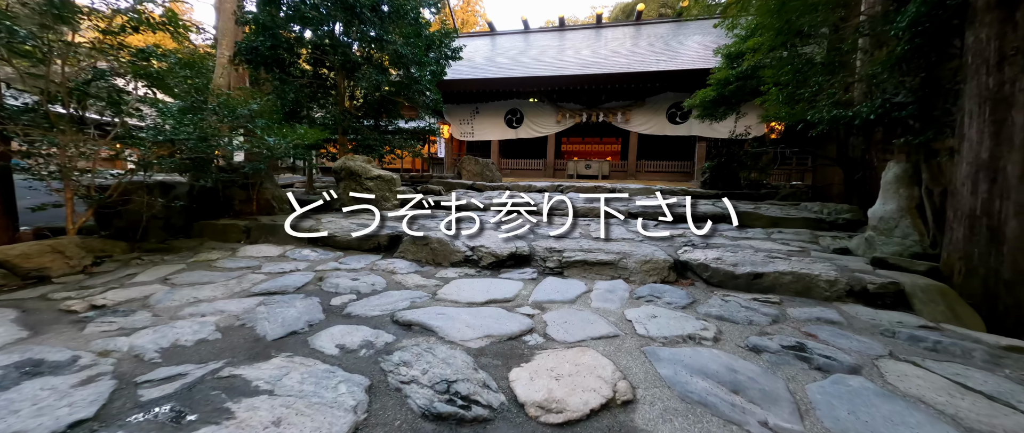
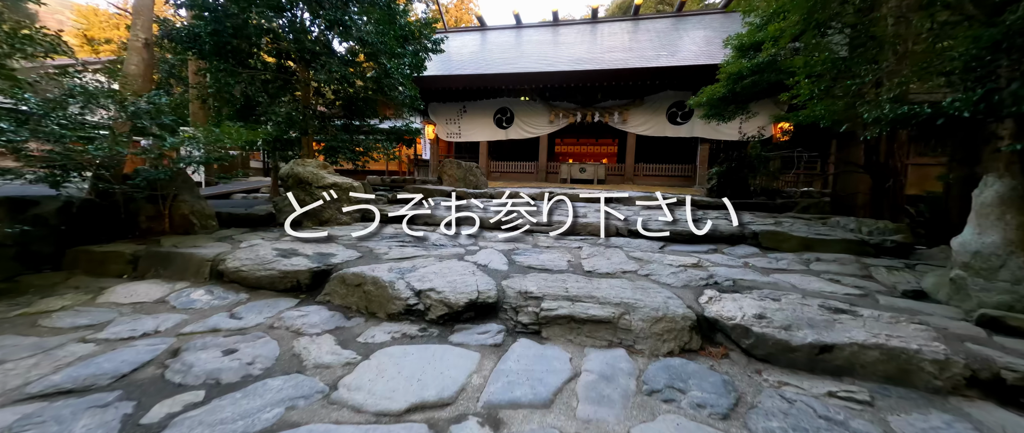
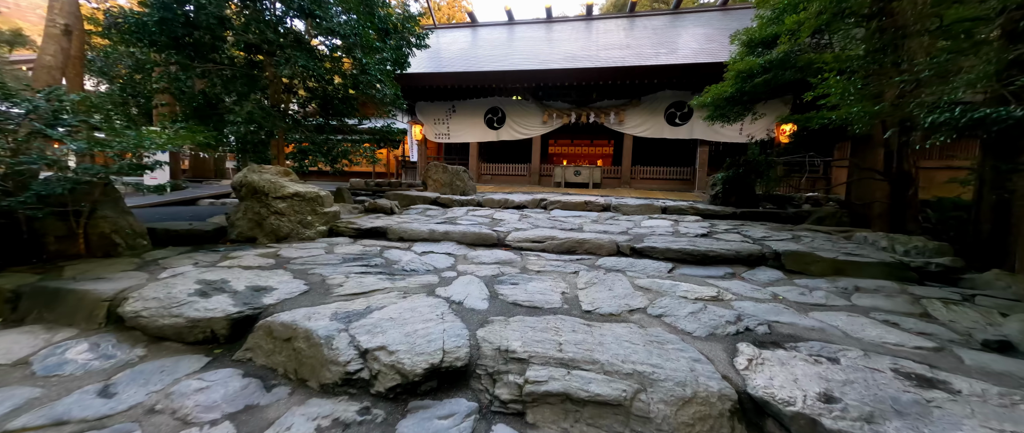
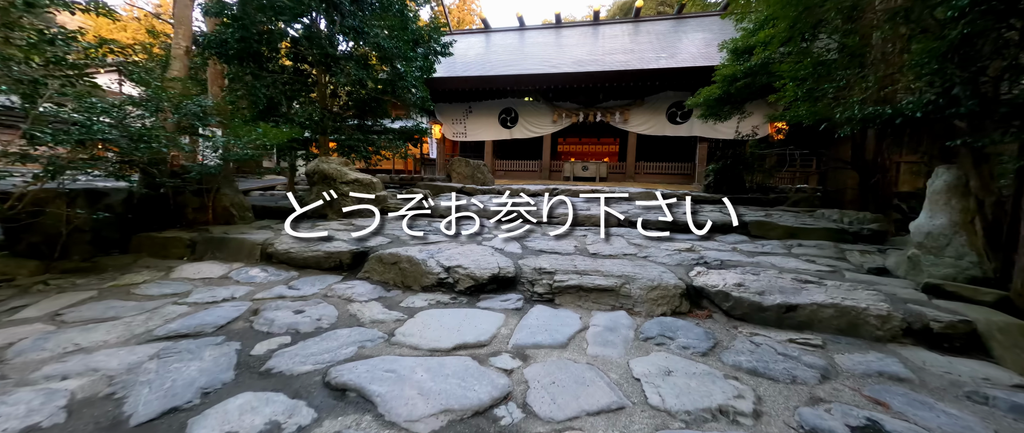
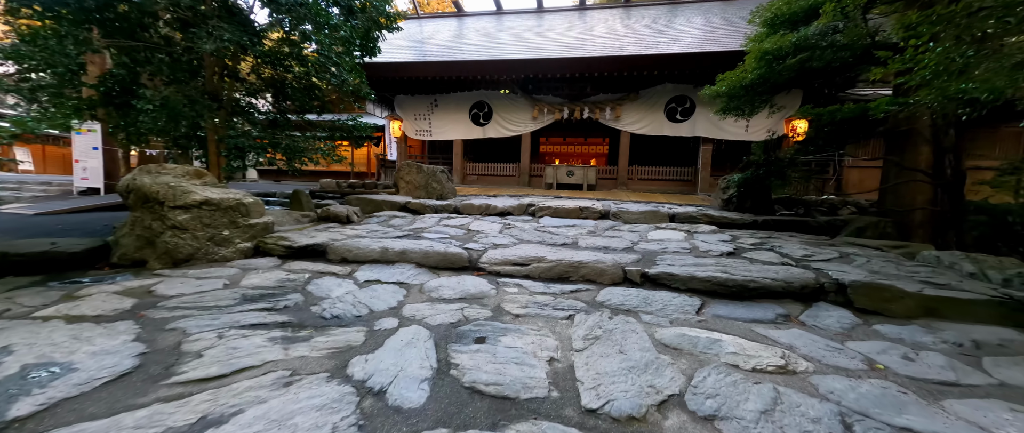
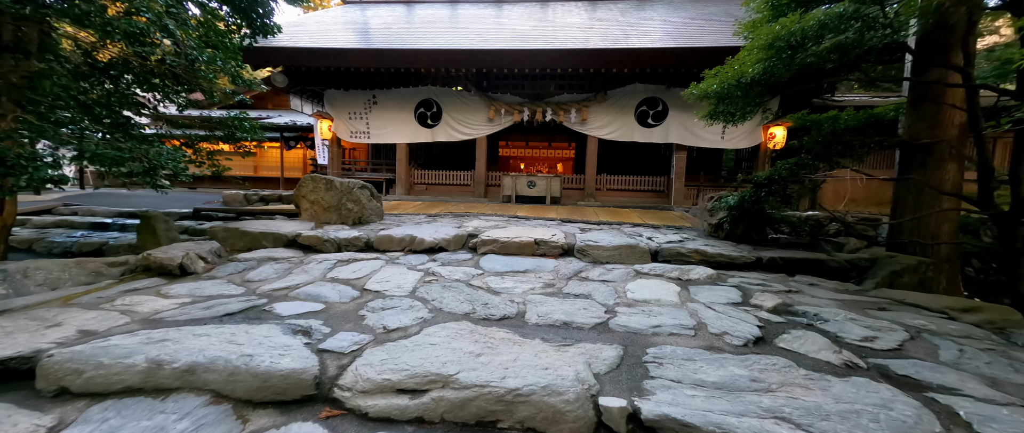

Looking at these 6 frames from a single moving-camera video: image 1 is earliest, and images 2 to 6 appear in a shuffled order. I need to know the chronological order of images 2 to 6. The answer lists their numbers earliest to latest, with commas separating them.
4, 2, 3, 5, 6
